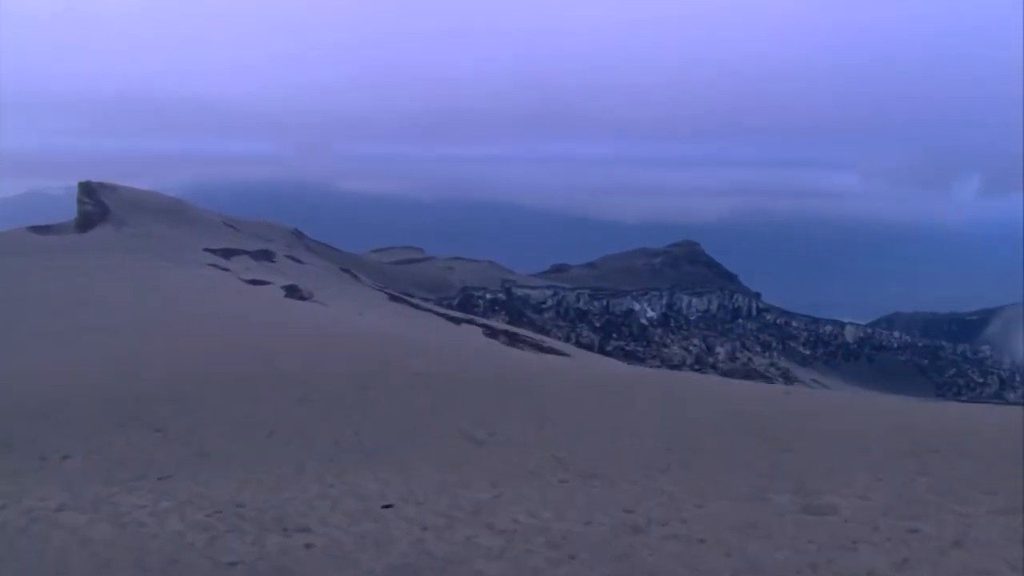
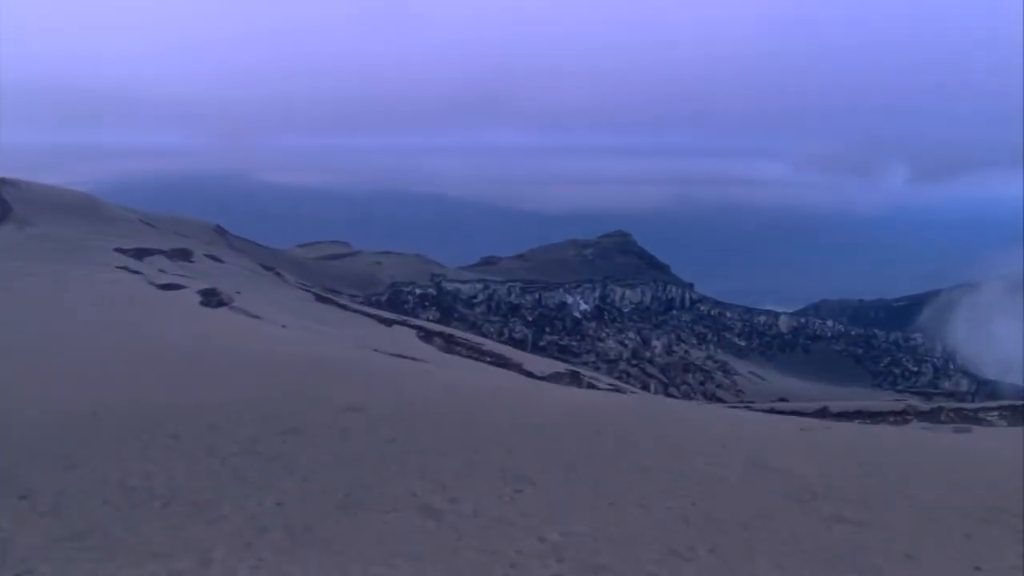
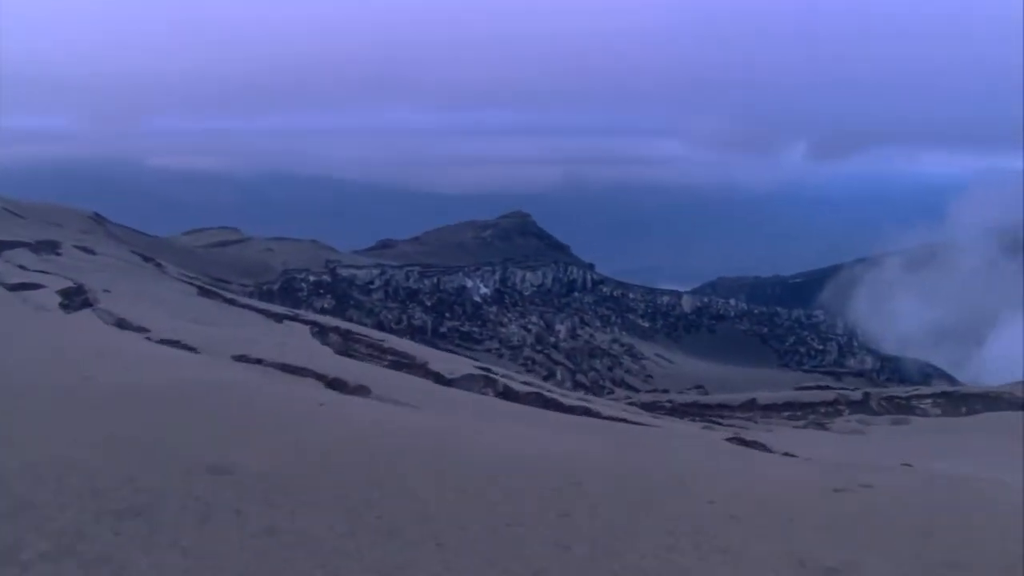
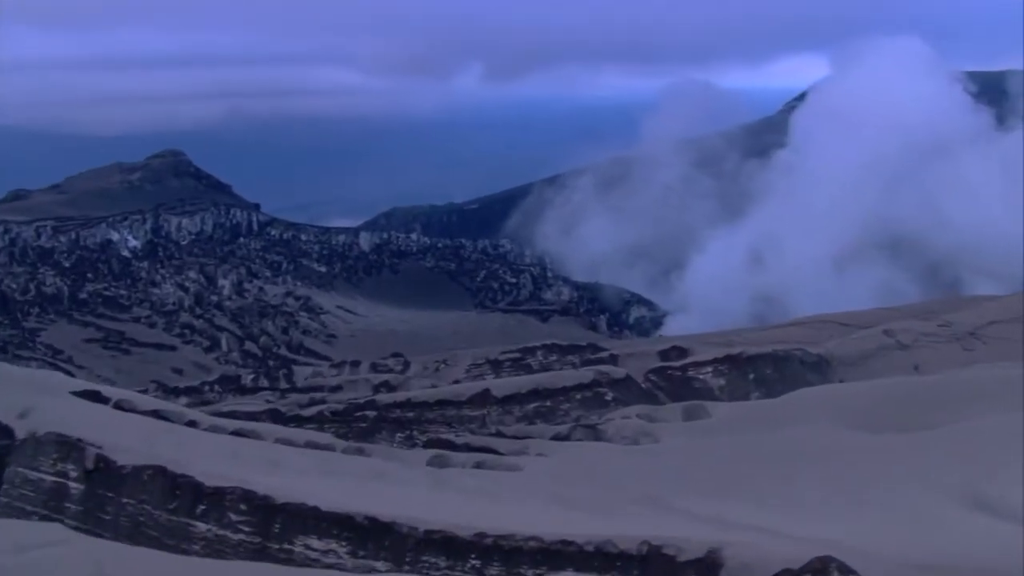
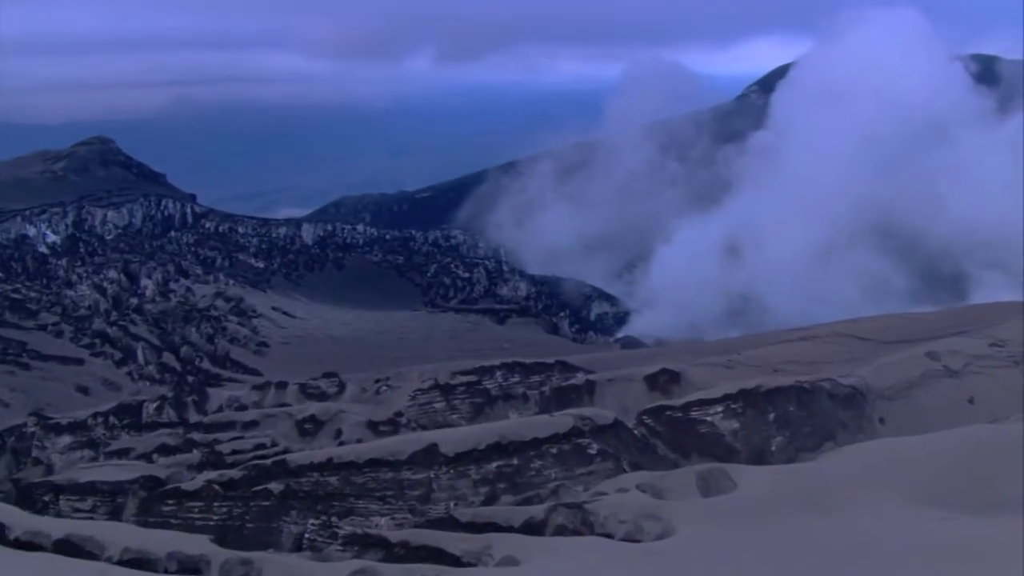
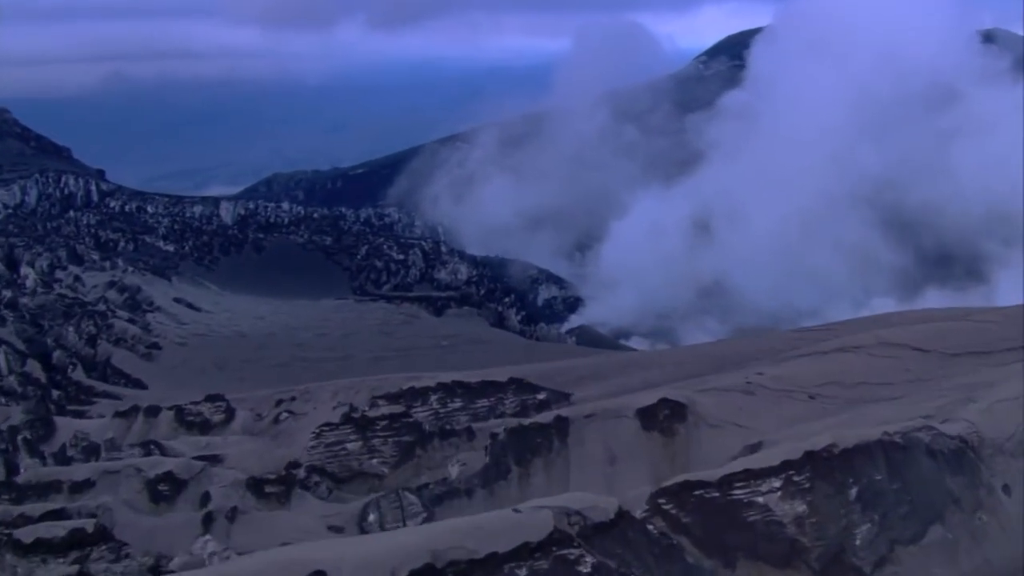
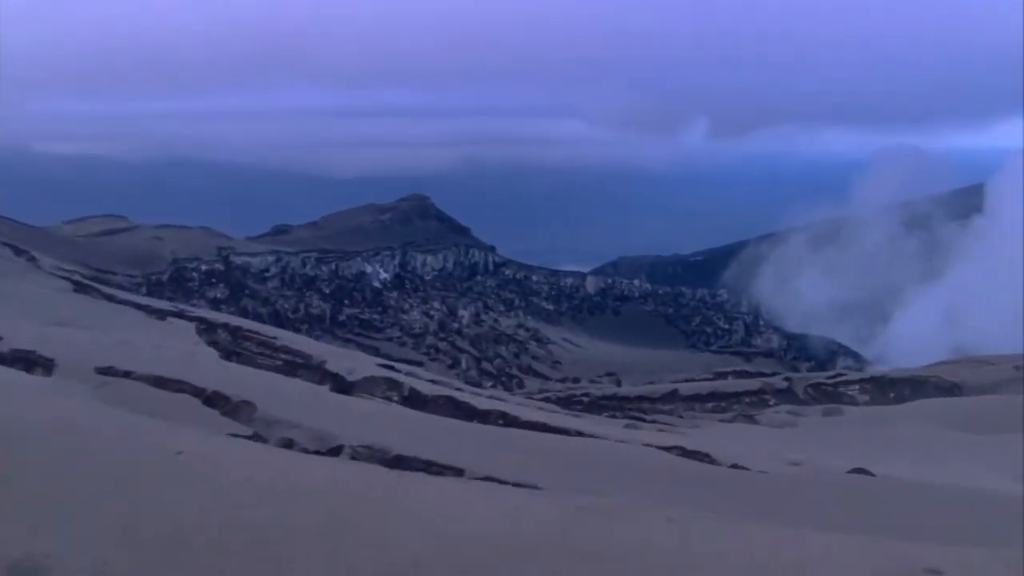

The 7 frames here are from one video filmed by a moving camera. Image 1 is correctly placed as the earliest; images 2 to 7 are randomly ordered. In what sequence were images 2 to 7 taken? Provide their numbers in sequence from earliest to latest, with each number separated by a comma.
2, 3, 7, 4, 5, 6
